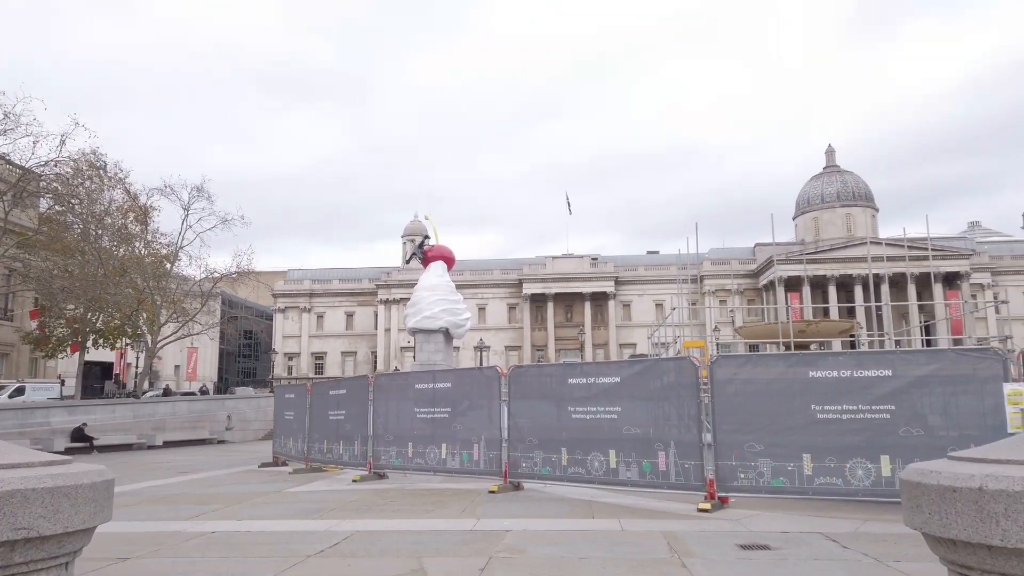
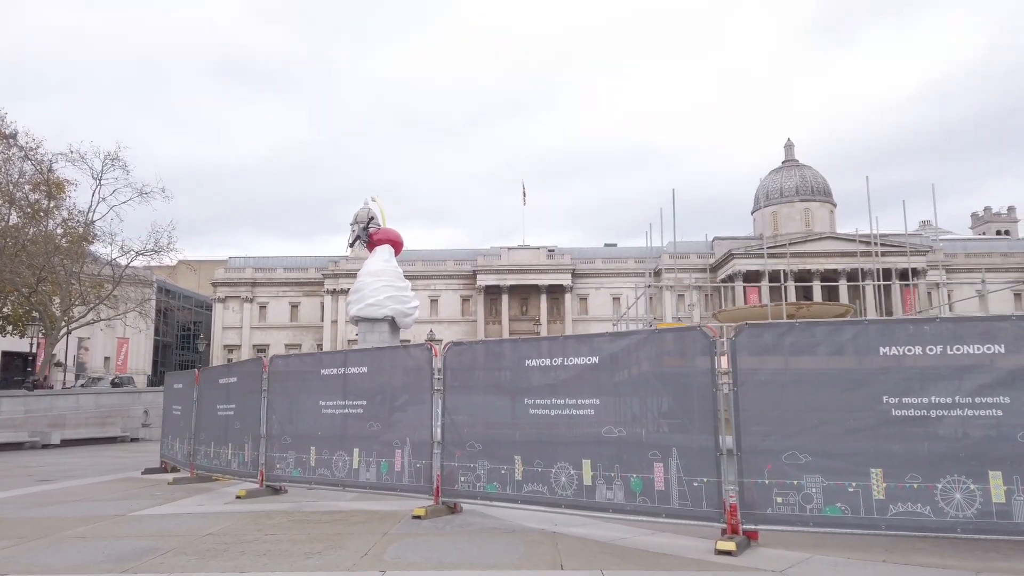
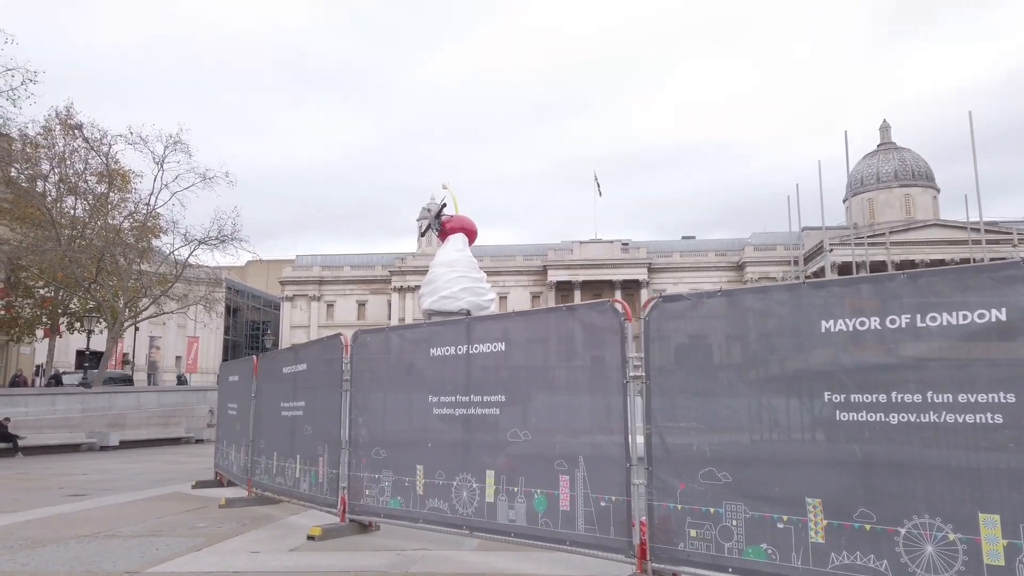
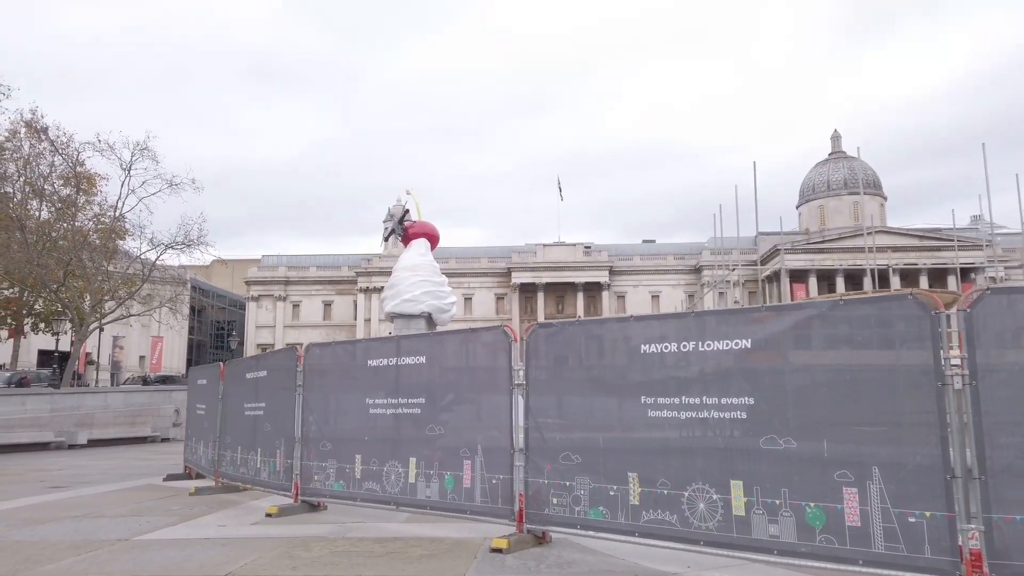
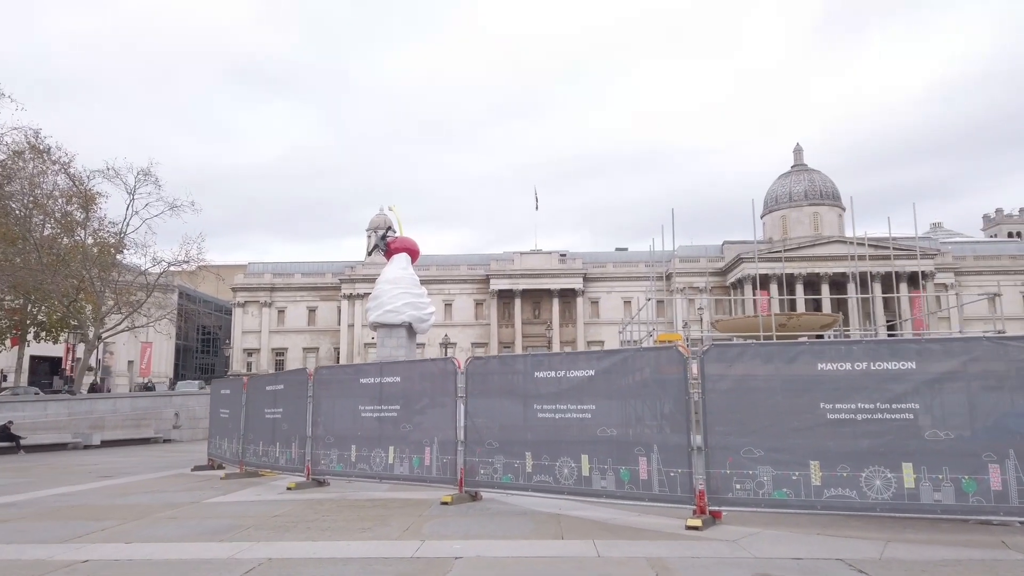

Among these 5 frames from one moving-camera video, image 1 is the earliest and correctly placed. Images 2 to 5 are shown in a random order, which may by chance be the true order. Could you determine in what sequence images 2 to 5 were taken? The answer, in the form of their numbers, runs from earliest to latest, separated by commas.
5, 2, 4, 3
